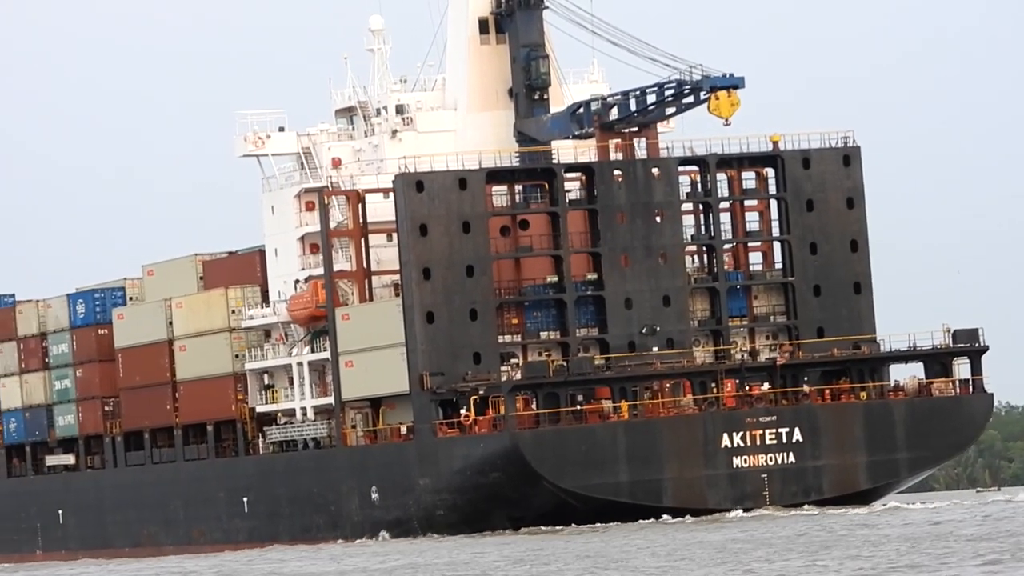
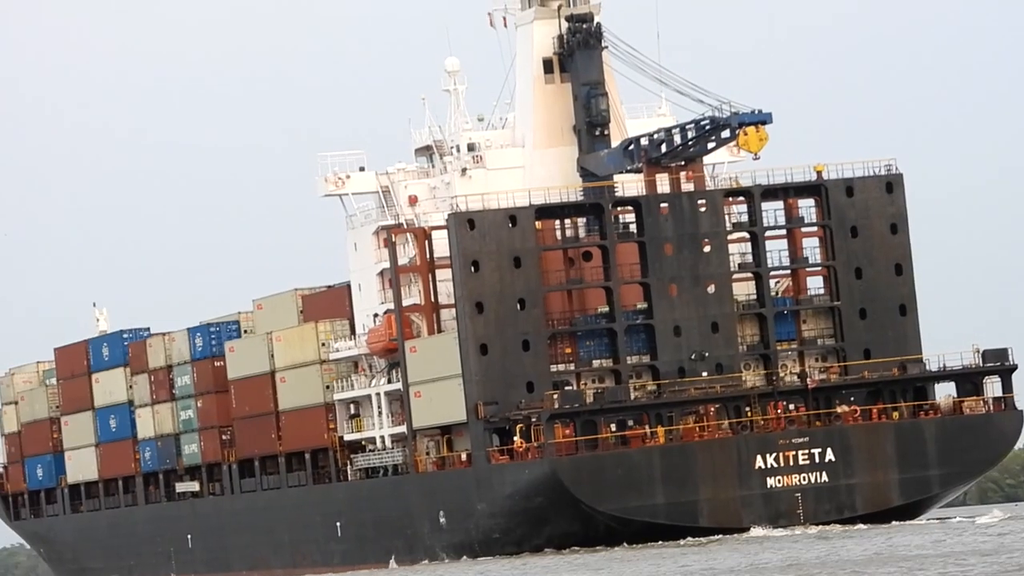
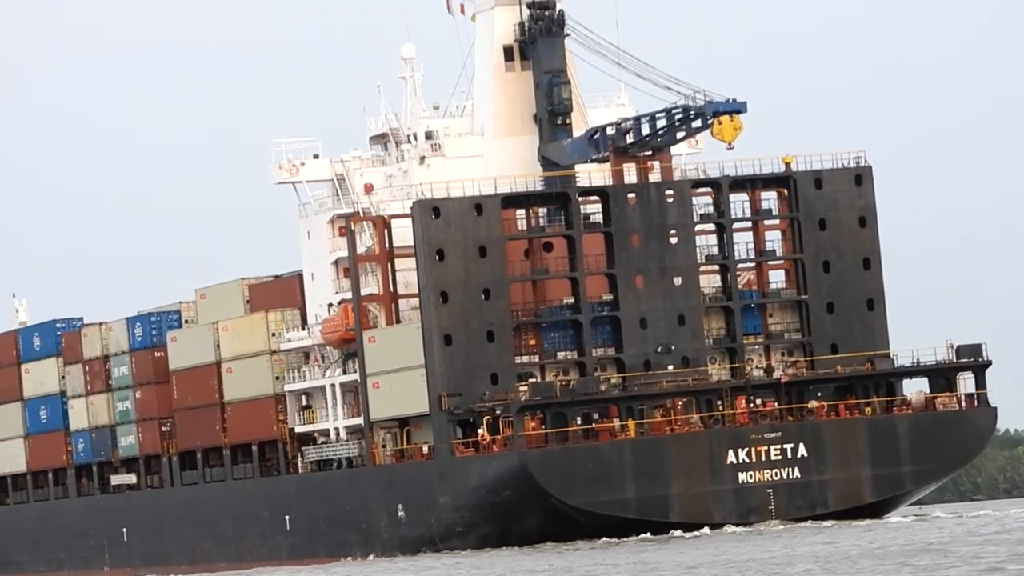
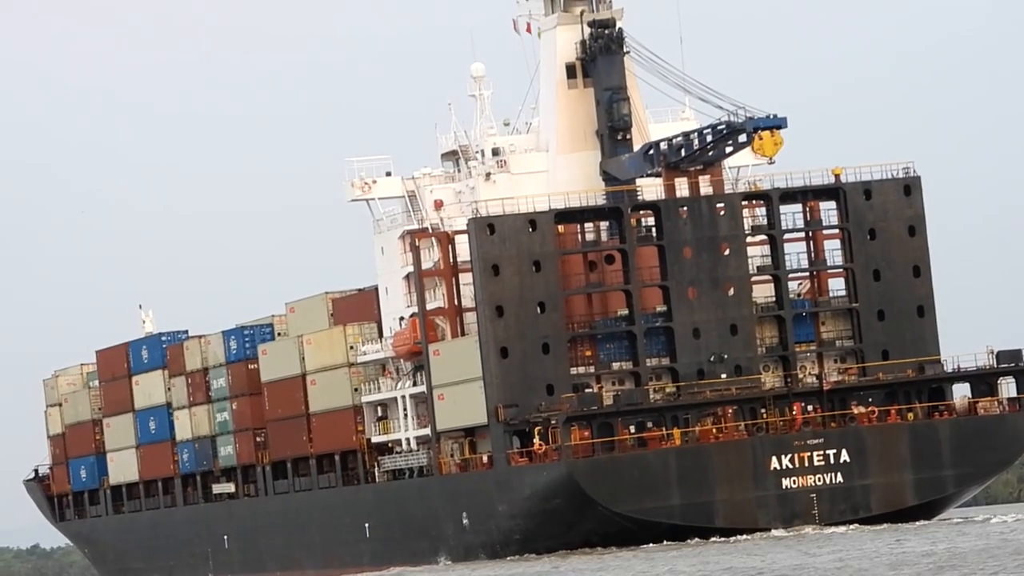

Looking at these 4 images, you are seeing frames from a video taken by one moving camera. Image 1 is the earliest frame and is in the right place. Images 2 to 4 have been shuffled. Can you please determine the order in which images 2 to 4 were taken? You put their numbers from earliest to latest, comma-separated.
3, 2, 4
